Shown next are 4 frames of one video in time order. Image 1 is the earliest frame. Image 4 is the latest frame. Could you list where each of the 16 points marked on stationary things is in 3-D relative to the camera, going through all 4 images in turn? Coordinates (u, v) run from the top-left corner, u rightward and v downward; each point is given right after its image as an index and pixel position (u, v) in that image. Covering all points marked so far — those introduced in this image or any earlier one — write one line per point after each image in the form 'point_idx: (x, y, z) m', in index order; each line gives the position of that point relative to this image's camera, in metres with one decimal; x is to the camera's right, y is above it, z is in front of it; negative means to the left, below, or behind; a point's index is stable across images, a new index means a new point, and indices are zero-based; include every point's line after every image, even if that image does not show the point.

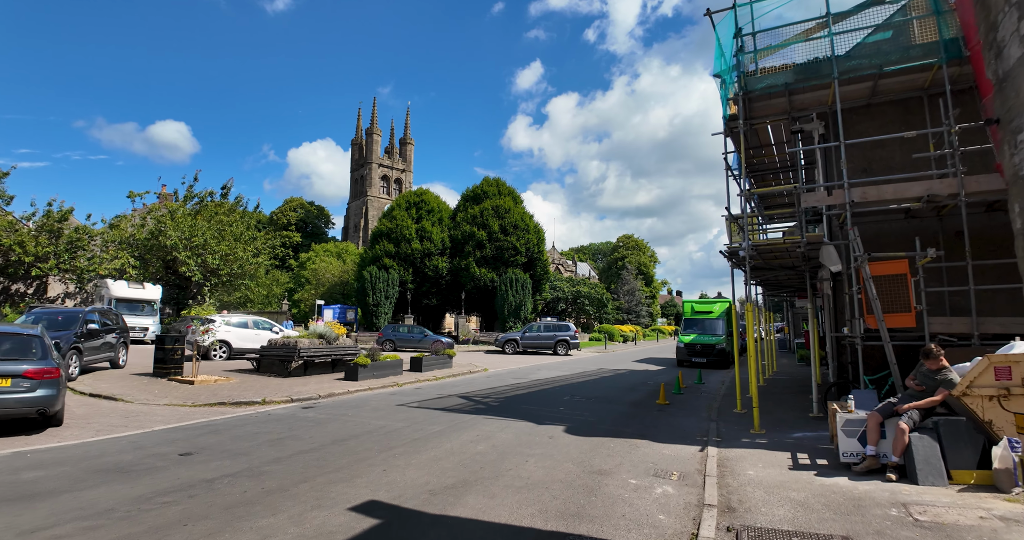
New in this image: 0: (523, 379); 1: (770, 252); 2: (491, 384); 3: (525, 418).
0: (+0.3, -3.3, +15.8) m
1: (+4.7, +0.3, +9.6) m
2: (-0.5, -3.1, +14.1) m
3: (+0.2, -2.6, +9.1) m
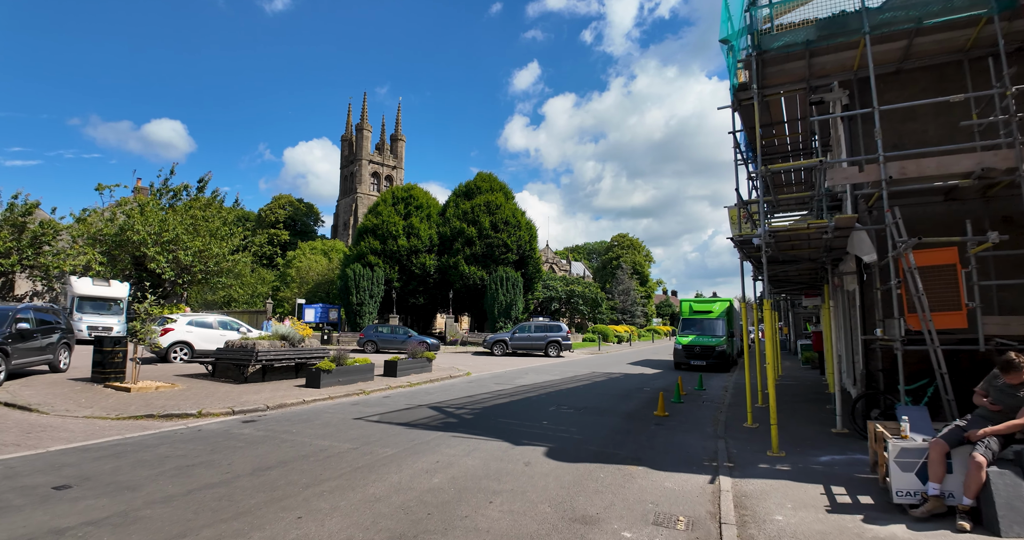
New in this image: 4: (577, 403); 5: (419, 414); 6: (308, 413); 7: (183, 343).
0: (-0.1, -3.1, +14.3) m
1: (+4.3, +0.5, +8.2) m
2: (-1.0, -2.9, +12.6) m
3: (-0.2, -2.4, +7.7) m
4: (+1.4, -2.8, +11.2) m
5: (-1.7, -2.6, +9.5) m
6: (-3.8, -2.6, +9.7) m
7: (-11.3, -2.5, +18.0) m
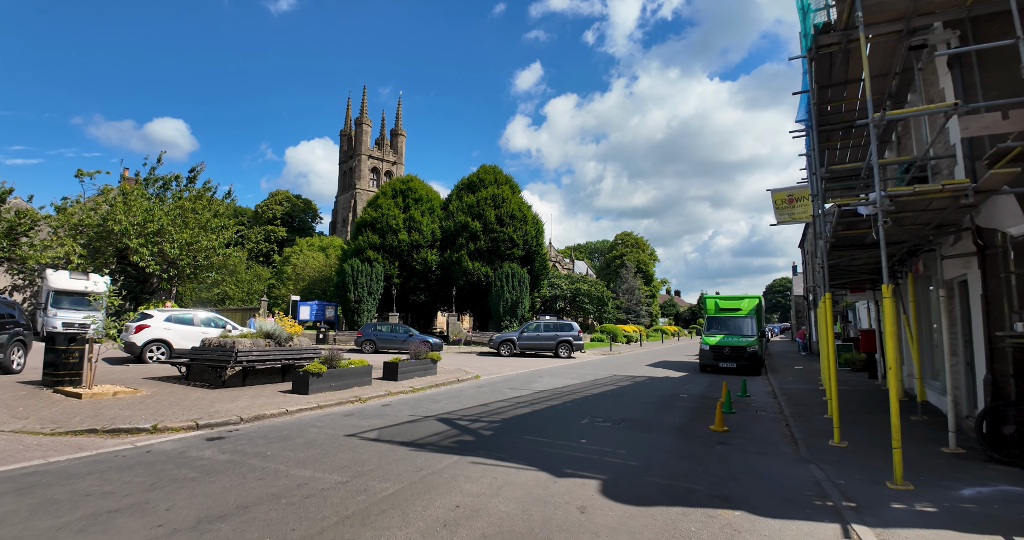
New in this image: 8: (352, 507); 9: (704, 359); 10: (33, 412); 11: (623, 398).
0: (+0.3, -2.9, +12.6) m
1: (+4.7, +0.7, +6.4) m
2: (-0.6, -2.6, +10.9) m
3: (+0.2, -2.2, +5.9) m
4: (+1.8, -2.6, +9.5) m
5: (-1.3, -2.3, +7.8) m
6: (-3.4, -2.4, +8.0) m
7: (-10.9, -2.2, +16.2) m
8: (-1.4, -2.0, +4.5) m
9: (+6.9, -3.2, +18.9) m
10: (-7.8, -2.3, +8.5) m
11: (+2.5, -2.9, +11.7) m
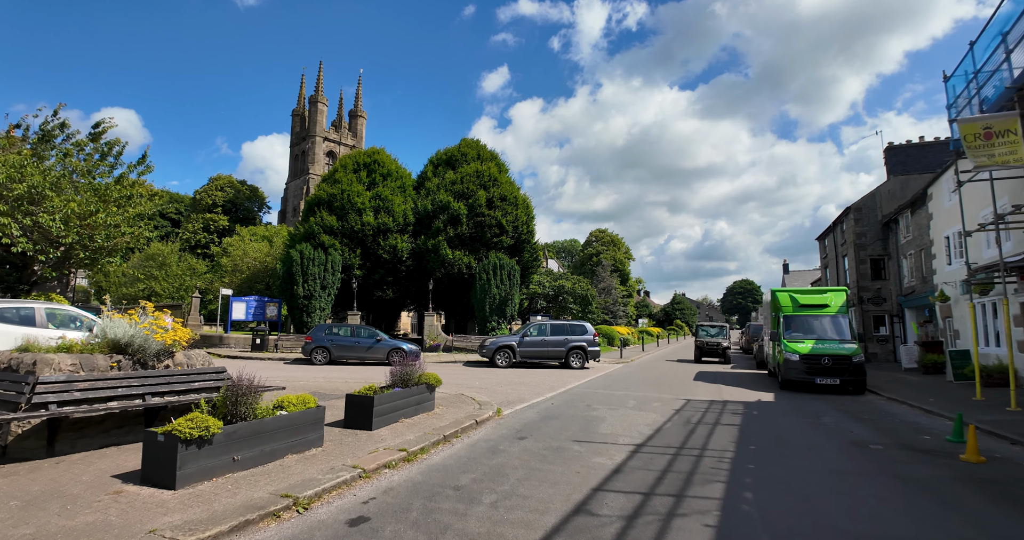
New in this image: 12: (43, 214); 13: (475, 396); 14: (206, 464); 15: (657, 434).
0: (+1.2, -2.3, +7.1) m
1: (+6.2, +1.2, +1.3) m
2: (+0.5, -2.1, +5.3) m
3: (+1.7, -1.6, +0.4) m
4: (+3.0, -2.0, +4.1) m
5: (0.0, -1.8, +2.2) m
6: (-2.1, -1.8, +2.2) m
7: (-10.2, -1.6, +9.8) m
8: (+0.2, -1.4, -1.1) m
9: (+7.3, -2.7, +13.9) m
10: (-6.5, -1.7, +2.4) m
11: (+3.5, -2.3, +6.4) m
12: (-18.1, +2.1, +20.3) m
13: (-0.7, -2.5, +10.3) m
14: (-2.8, -1.7, +4.7) m
15: (+2.1, -2.5, +7.8) m
